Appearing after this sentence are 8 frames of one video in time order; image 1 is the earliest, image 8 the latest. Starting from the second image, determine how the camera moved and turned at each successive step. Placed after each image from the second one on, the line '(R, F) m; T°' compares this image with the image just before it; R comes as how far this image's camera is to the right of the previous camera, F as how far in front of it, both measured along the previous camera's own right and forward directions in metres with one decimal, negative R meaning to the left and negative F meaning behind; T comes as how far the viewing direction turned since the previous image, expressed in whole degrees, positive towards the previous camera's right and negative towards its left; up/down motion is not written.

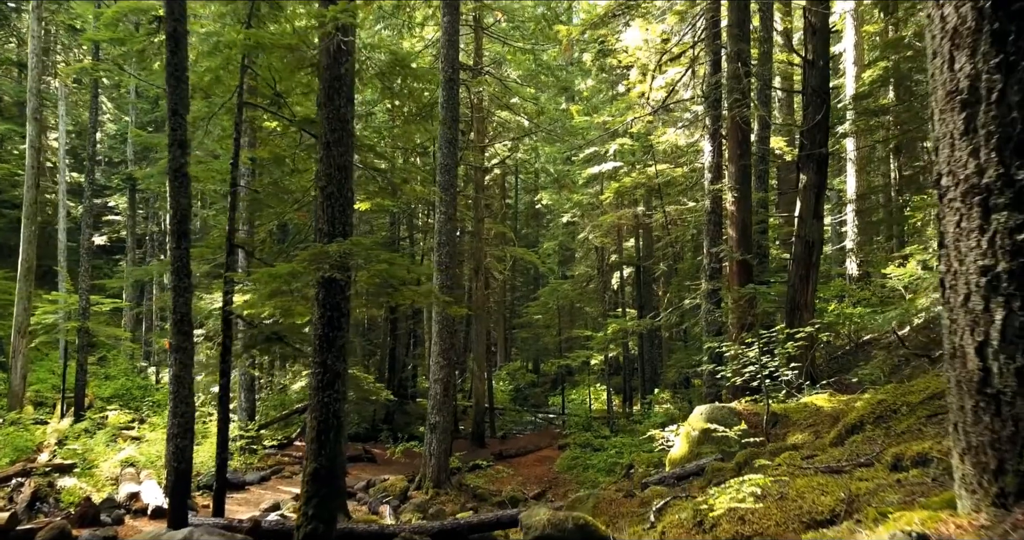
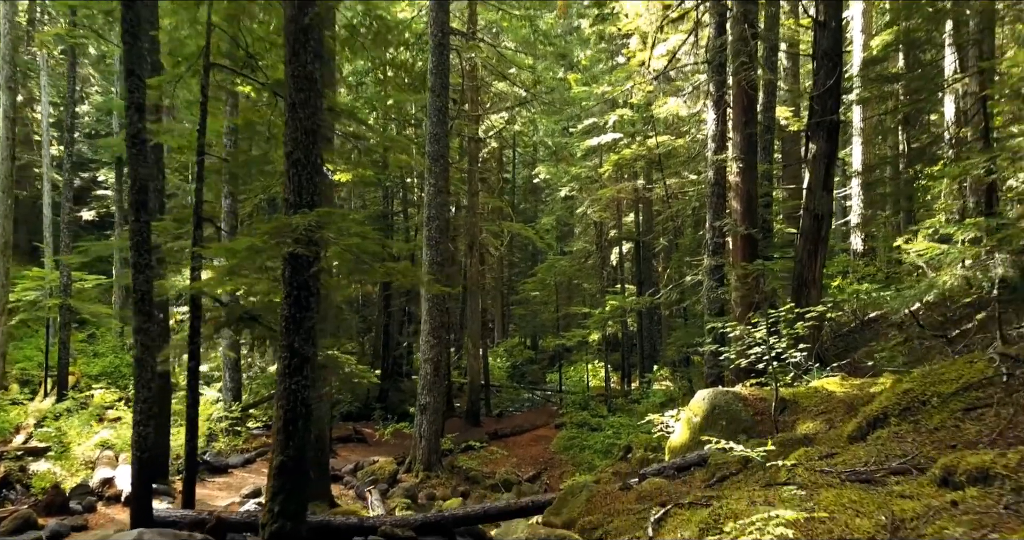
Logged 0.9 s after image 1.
(+0.1, +0.5) m; 0°
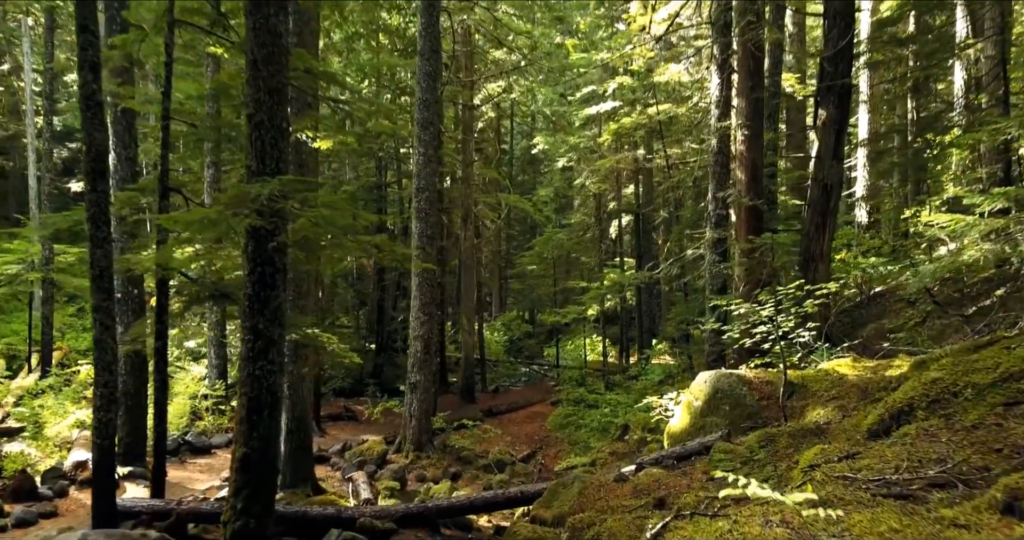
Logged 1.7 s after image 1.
(+0.1, +0.5) m; 0°
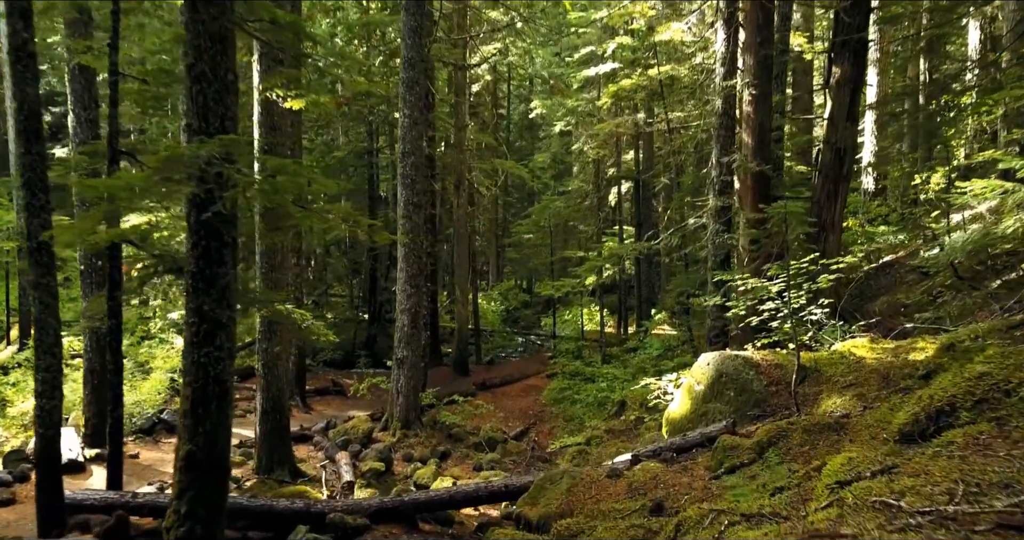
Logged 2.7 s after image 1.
(+0.1, +0.6) m; 0°
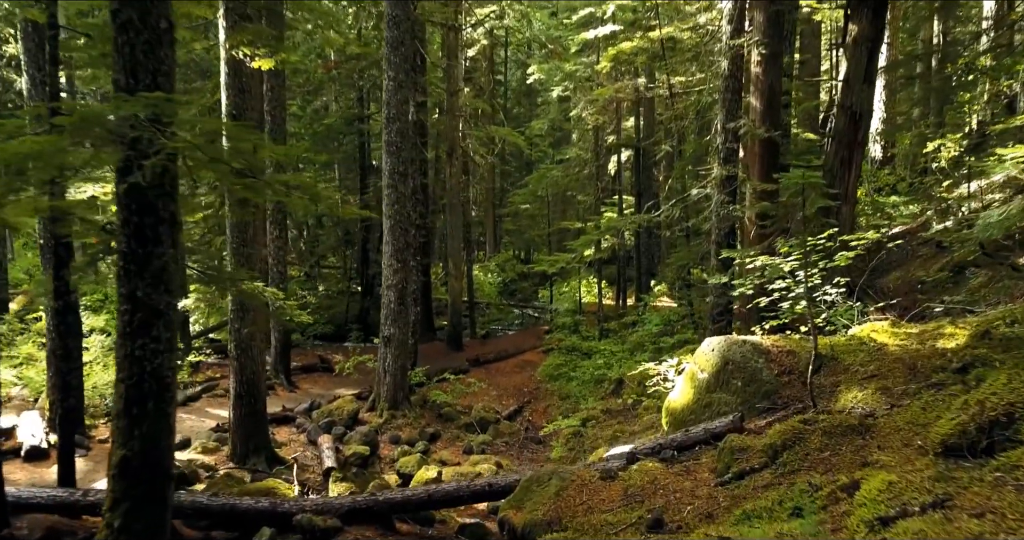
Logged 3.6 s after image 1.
(+0.1, +0.6) m; 0°
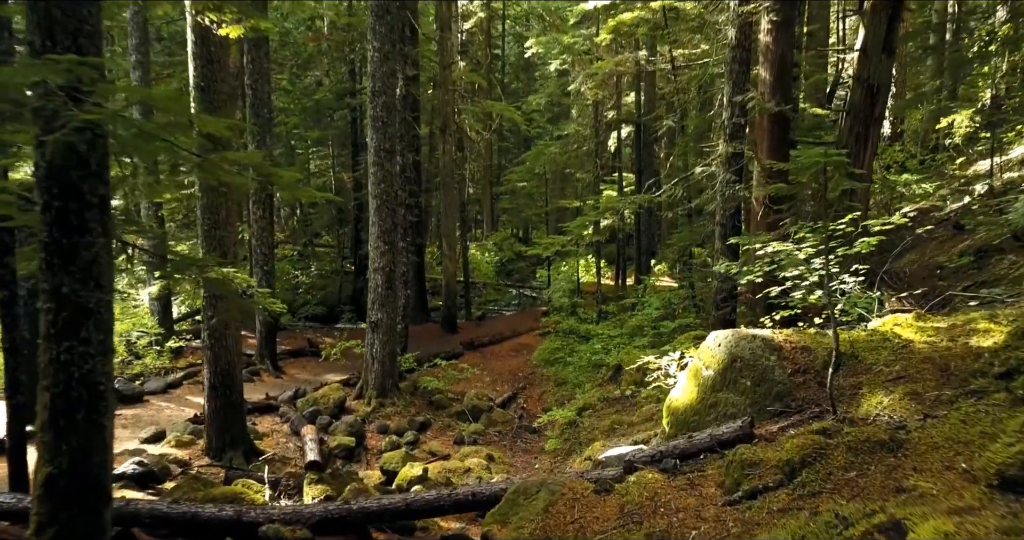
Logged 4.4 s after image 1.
(+0.1, +0.5) m; 0°
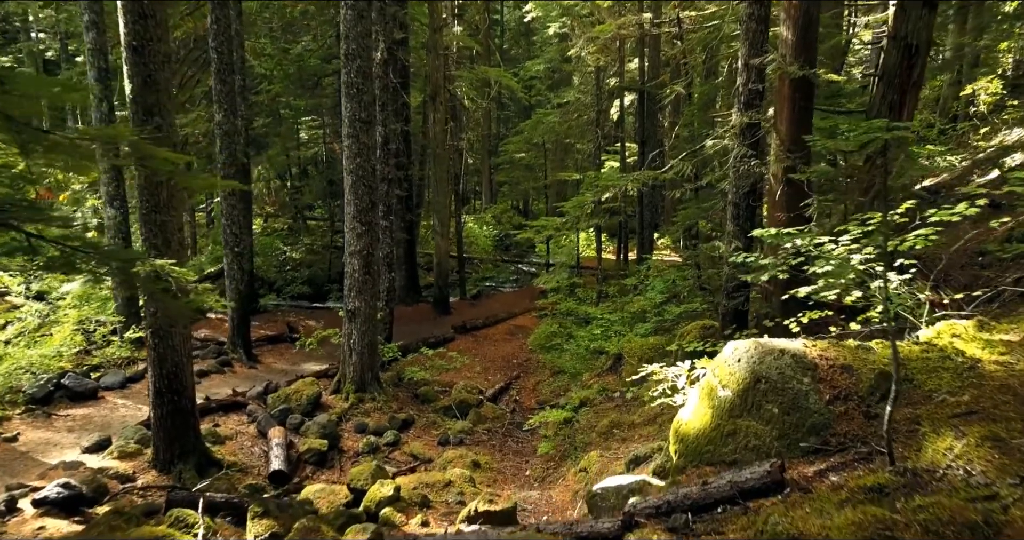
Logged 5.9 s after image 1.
(+0.2, +0.9) m; 0°
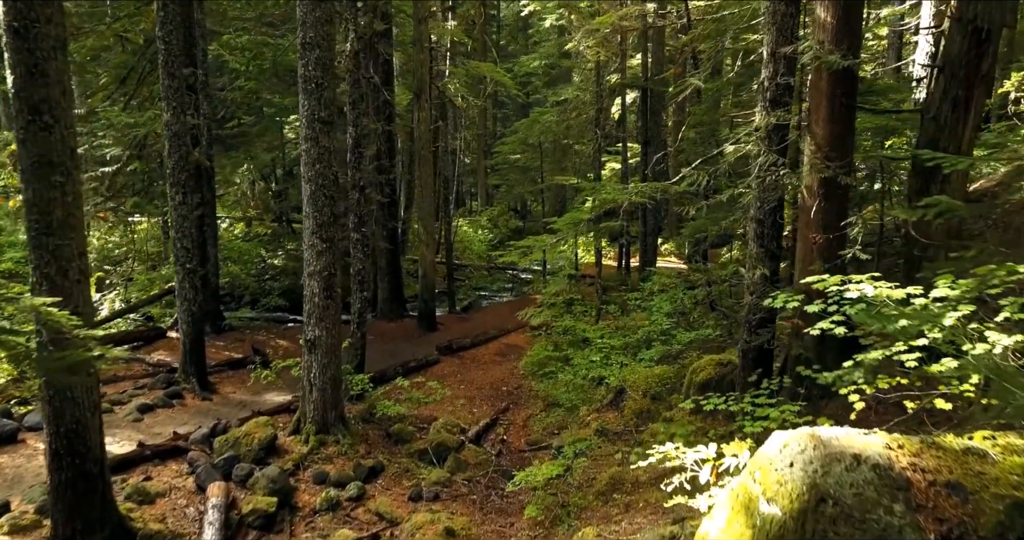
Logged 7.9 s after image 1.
(+0.2, +1.2) m; 0°
